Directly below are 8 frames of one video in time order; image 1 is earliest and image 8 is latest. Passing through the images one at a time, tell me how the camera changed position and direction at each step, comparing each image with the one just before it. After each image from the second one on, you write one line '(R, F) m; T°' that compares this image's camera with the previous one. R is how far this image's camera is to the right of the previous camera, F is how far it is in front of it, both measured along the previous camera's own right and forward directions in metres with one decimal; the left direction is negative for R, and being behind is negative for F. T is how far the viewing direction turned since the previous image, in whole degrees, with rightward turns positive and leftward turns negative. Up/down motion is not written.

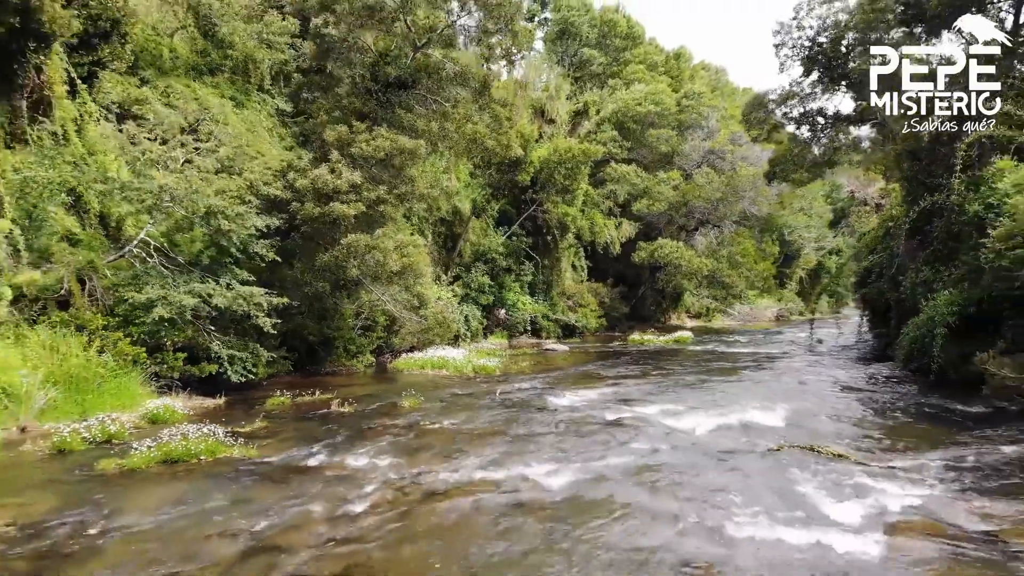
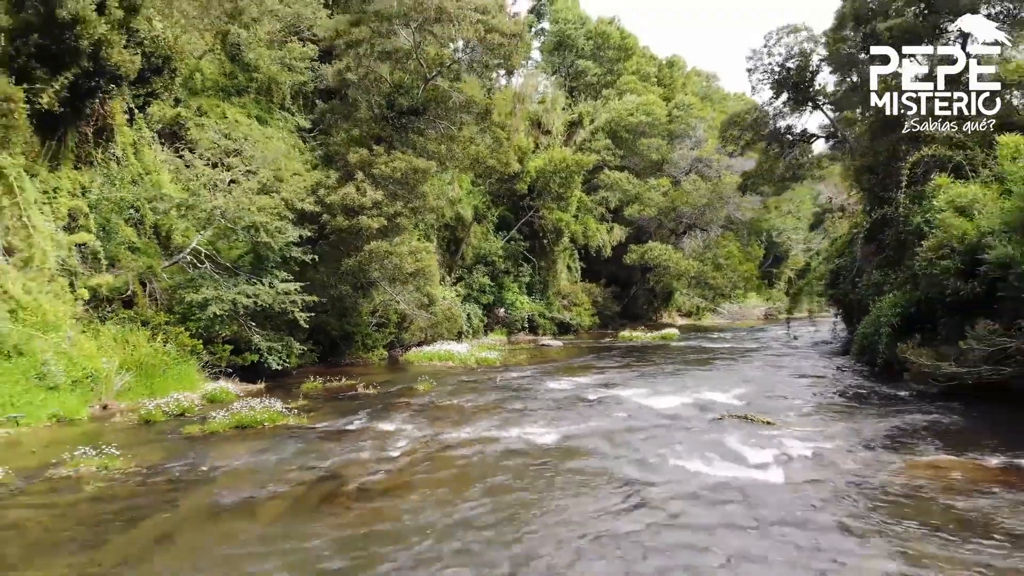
(0.0, -1.9) m; 0°
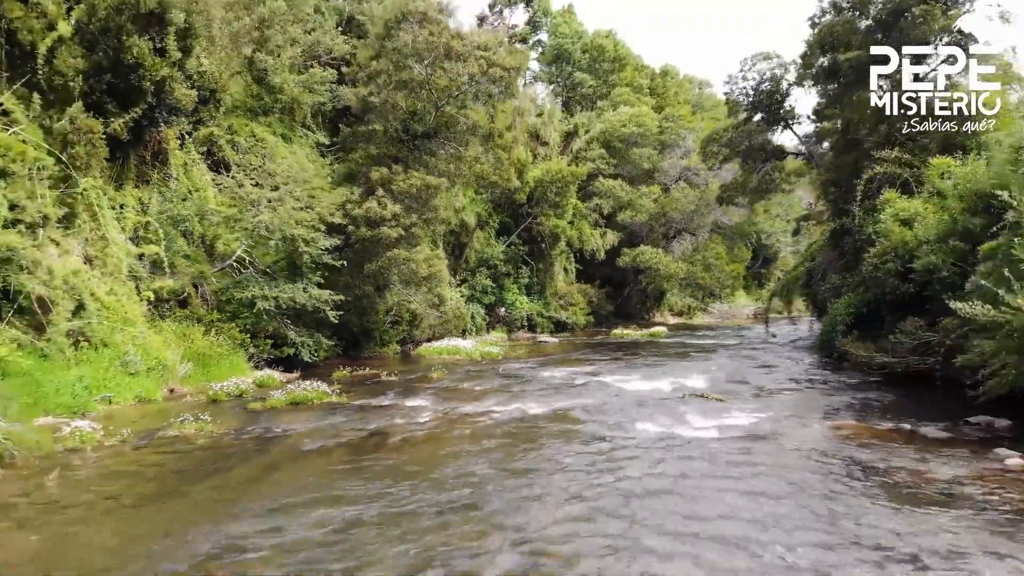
(0.0, -2.1) m; 0°
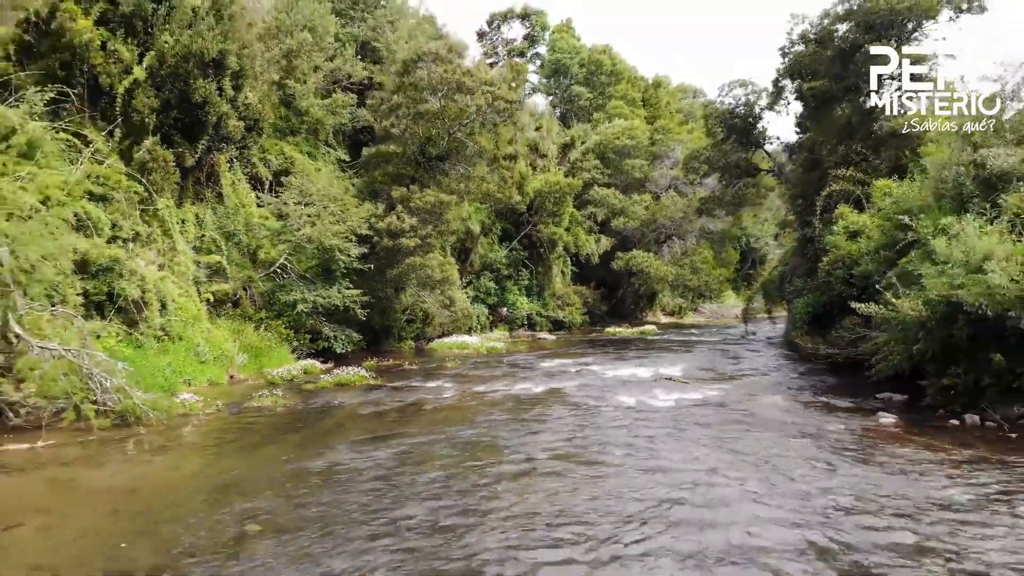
(-0.1, -2.6) m; 0°
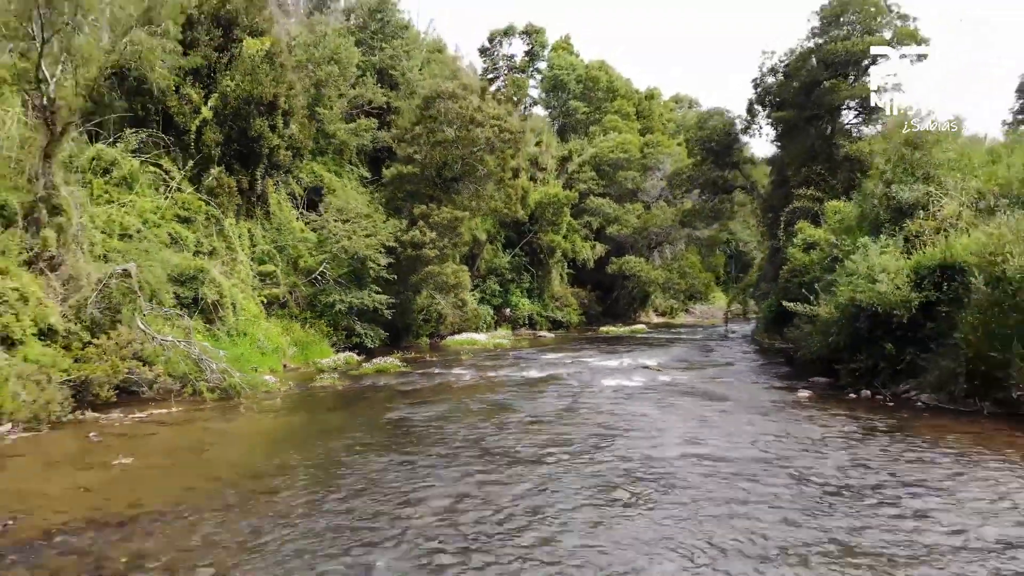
(-0.2, -3.2) m; 0°
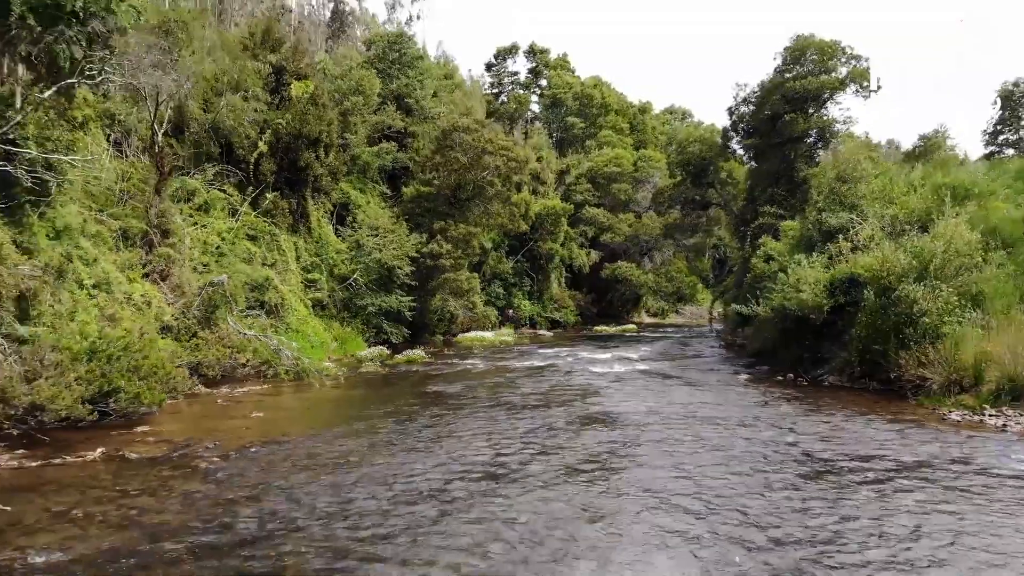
(-0.2, -4.0) m; 0°
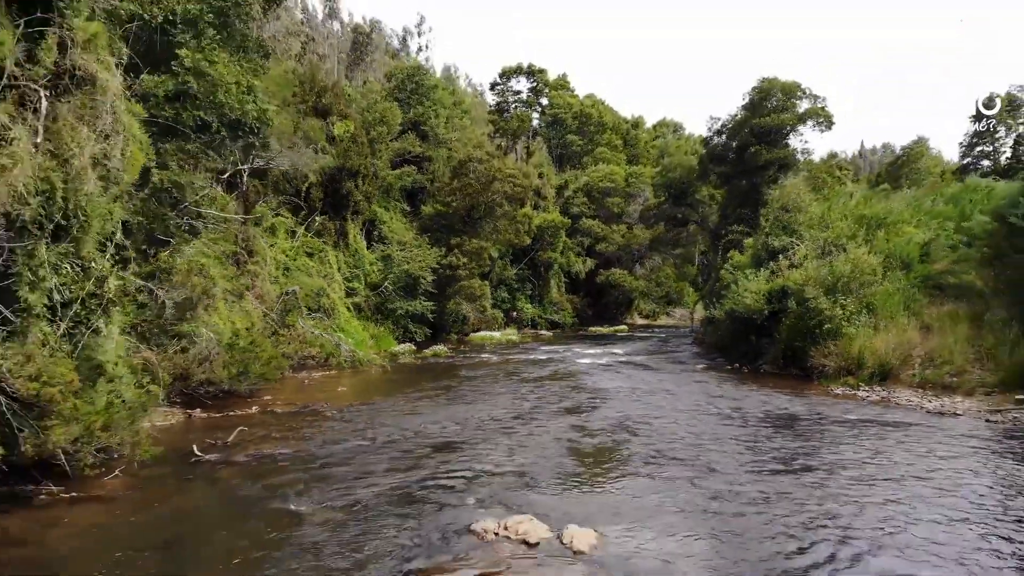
(-0.3, -5.0) m; 0°
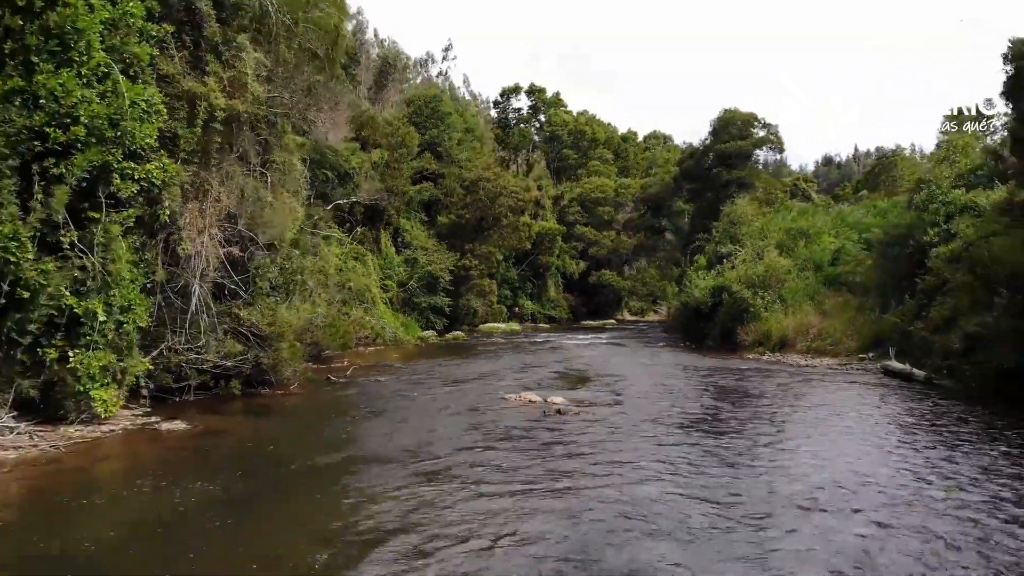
(-0.2, -7.0) m; 0°
